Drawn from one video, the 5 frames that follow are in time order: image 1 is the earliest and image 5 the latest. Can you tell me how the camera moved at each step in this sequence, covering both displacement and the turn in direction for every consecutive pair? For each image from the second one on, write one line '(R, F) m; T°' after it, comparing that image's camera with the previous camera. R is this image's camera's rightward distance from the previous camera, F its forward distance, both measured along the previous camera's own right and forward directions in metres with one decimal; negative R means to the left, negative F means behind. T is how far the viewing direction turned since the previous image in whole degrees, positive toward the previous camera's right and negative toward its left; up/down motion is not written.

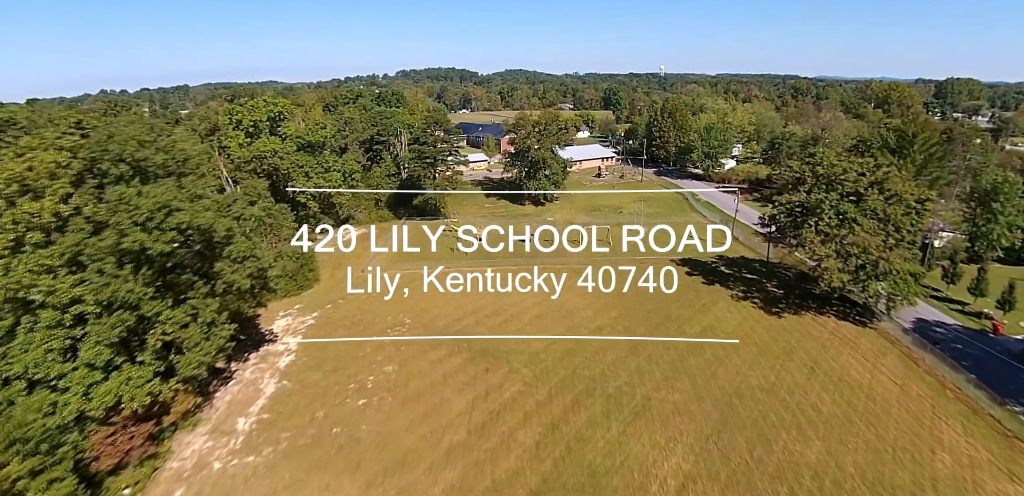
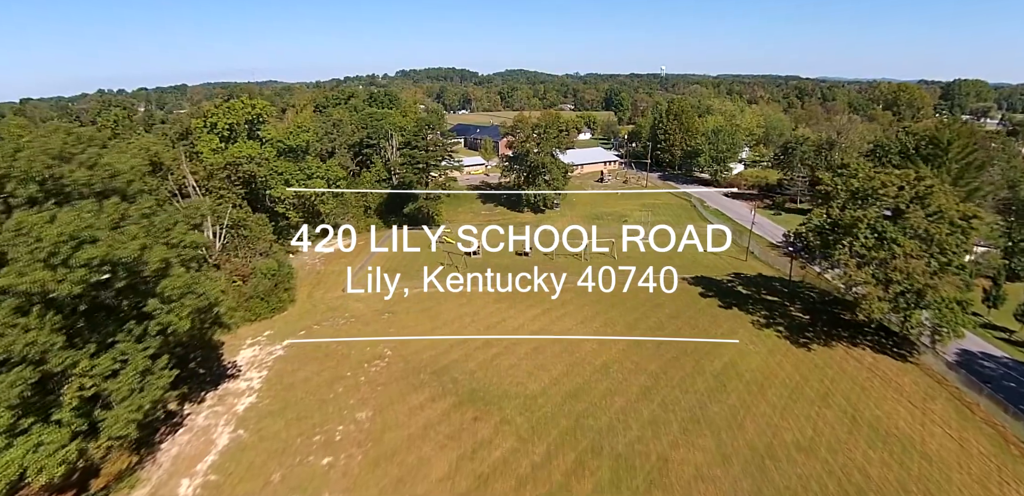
(+0.3, +2.9) m; 0°
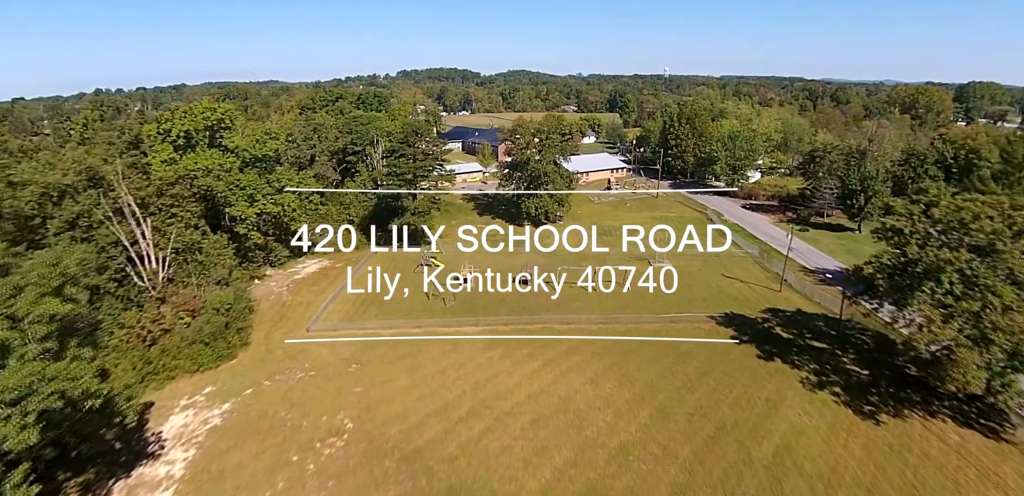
(+0.3, +4.6) m; 0°
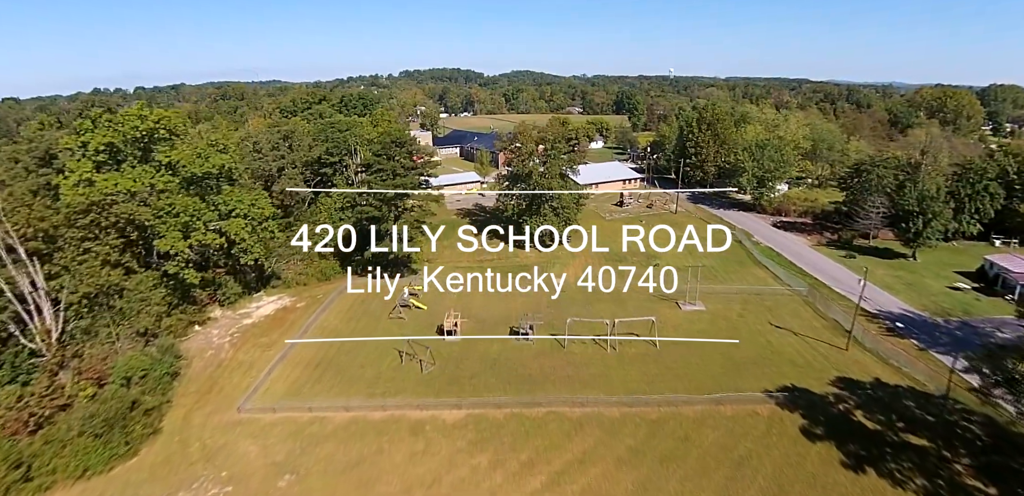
(+0.3, +5.9) m; 0°
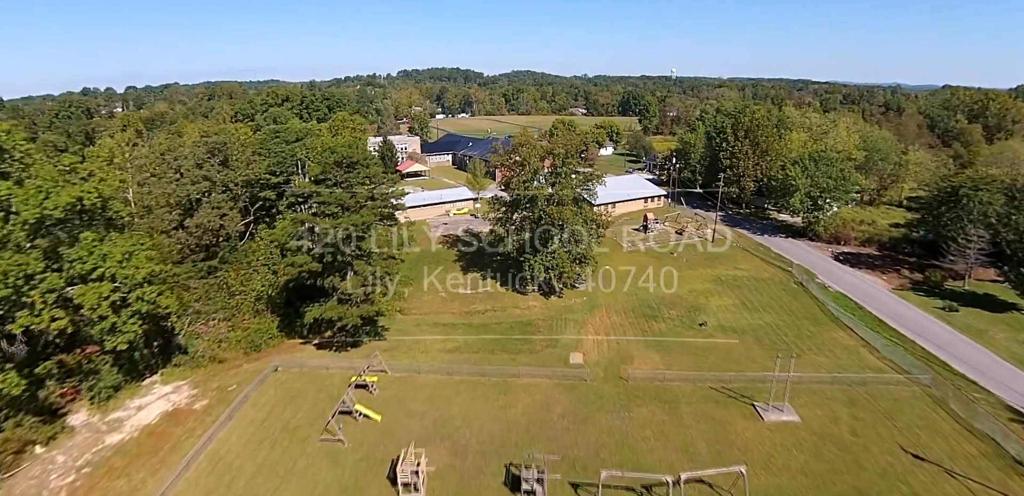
(+0.1, +8.7) m; 0°
